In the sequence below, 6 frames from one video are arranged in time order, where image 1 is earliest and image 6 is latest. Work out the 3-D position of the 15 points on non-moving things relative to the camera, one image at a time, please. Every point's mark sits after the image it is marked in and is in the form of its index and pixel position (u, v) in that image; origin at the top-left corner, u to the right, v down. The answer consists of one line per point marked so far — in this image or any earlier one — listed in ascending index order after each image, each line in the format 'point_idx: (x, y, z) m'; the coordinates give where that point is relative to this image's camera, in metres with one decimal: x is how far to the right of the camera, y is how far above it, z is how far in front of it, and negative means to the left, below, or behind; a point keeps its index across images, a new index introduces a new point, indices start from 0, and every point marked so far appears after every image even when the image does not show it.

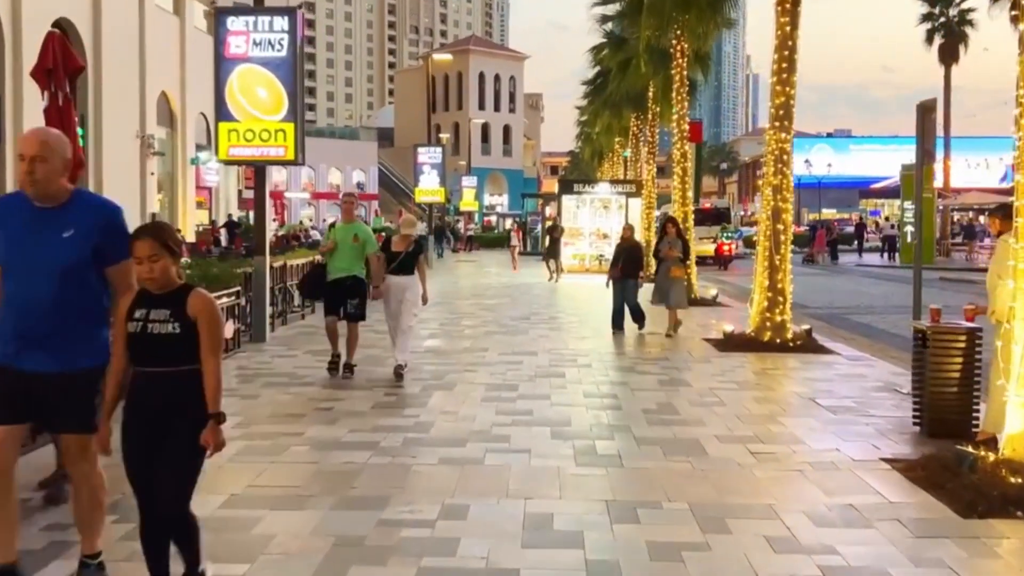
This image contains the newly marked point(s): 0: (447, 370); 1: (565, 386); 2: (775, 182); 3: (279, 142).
0: (-0.8, -1.0, +11.8) m
1: (+0.6, -1.1, +10.6) m
2: (+3.7, +1.5, +14.0) m
3: (-3.3, +2.1, +14.1) m
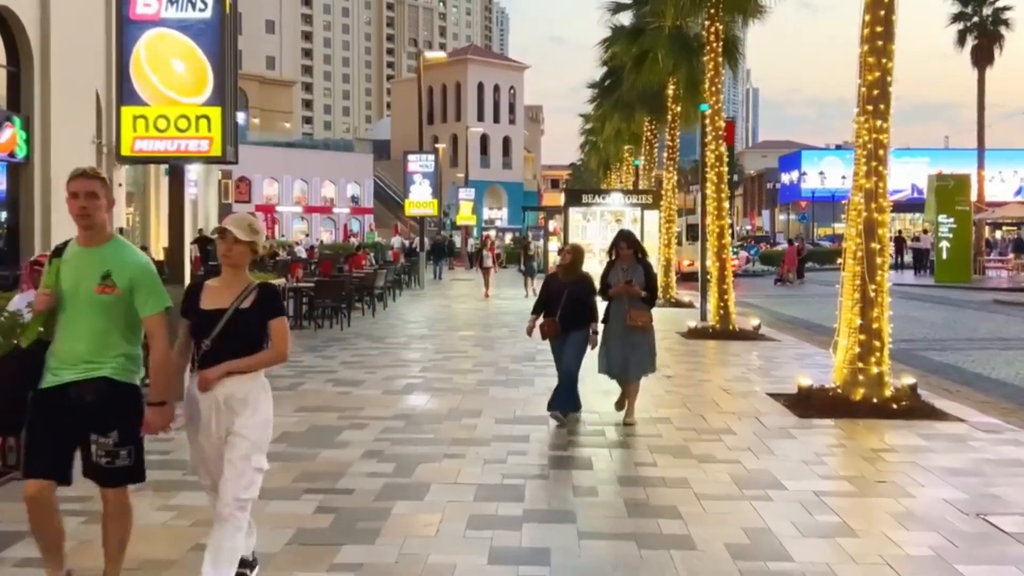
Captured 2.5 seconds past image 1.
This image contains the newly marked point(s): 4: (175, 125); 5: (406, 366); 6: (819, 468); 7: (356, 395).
0: (-0.8, -1.4, +8.1) m
1: (+0.6, -1.4, +7.0) m
2: (+3.7, +1.1, +10.4) m
3: (-3.3, +1.6, +10.5) m
4: (-3.6, +1.7, +10.6) m
5: (-1.5, -1.1, +13.7) m
6: (+2.4, -1.4, +7.9) m
7: (-1.7, -1.2, +11.1) m
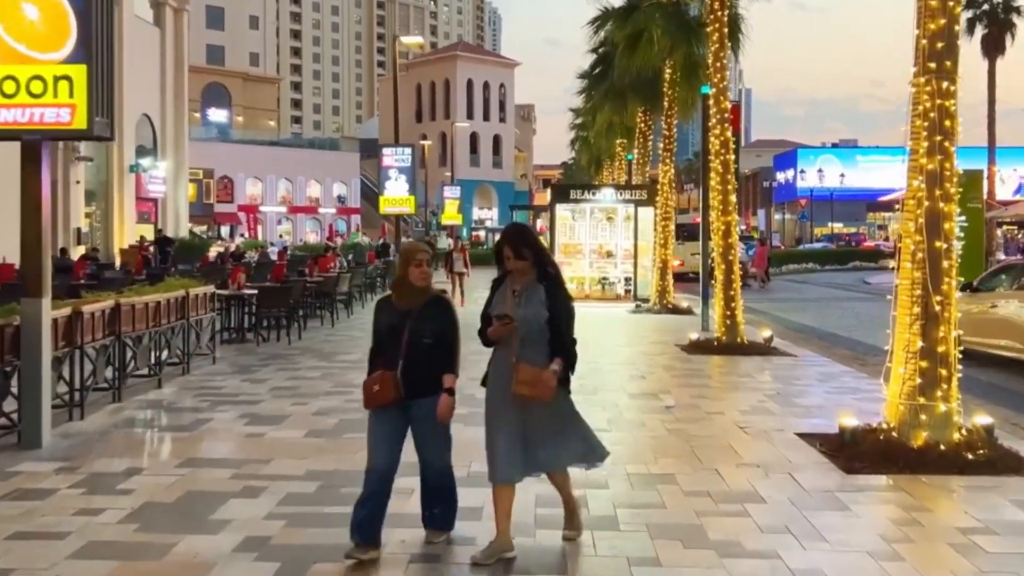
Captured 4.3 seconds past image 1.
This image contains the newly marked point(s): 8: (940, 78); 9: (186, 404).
0: (-1.1, -1.5, +5.7) m
1: (+0.3, -1.5, +4.5) m
2: (+3.3, +1.0, +8.0) m
3: (-3.6, +1.5, +8.0) m
4: (-3.9, +1.6, +8.1) m
5: (-1.8, -1.2, +11.2) m
6: (+2.1, -1.5, +5.4) m
7: (-2.1, -1.3, +8.7) m
8: (+3.4, +1.7, +8.0) m
9: (-3.4, -1.2, +10.5) m
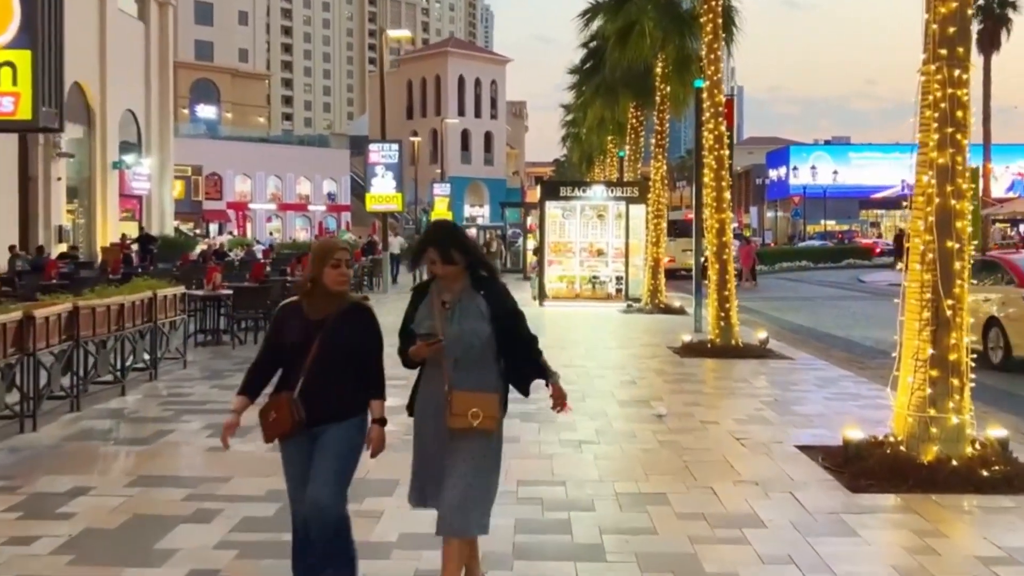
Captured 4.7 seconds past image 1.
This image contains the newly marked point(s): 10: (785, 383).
0: (-1.3, -1.5, +5.1) m
1: (+0.1, -1.6, +4.0) m
2: (+3.2, +0.9, +7.4) m
3: (-3.8, +1.5, +7.4) m
4: (-4.1, +1.6, +7.5) m
5: (-2.0, -1.2, +10.6) m
6: (+2.0, -1.5, +4.9) m
7: (-2.3, -1.3, +8.1) m
8: (+3.3, +1.7, +7.4) m
9: (-3.6, -1.2, +9.9) m
10: (+3.3, -1.1, +12.0) m
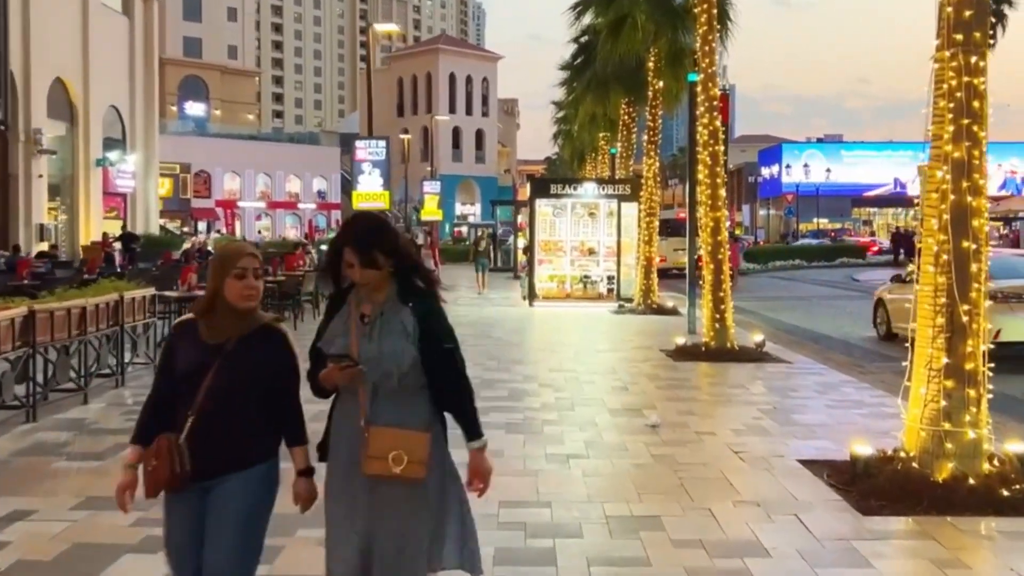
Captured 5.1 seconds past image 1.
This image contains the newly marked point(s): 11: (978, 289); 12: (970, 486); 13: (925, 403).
0: (-1.4, -1.5, +4.5) m
1: (0.0, -1.6, +3.4) m
2: (+3.1, +0.9, +6.9) m
3: (-3.9, +1.5, +6.8) m
4: (-4.2, +1.6, +6.9) m
5: (-2.2, -1.2, +10.0) m
6: (+1.9, -1.6, +4.3) m
7: (-2.4, -1.4, +7.5) m
8: (+3.2, +1.6, +6.9) m
9: (-3.8, -1.3, +9.3) m
10: (+3.1, -1.2, +11.4) m
11: (+3.2, 0.0, +6.8) m
12: (+3.0, -1.3, +6.6) m
13: (+2.9, -0.8, +6.9) m
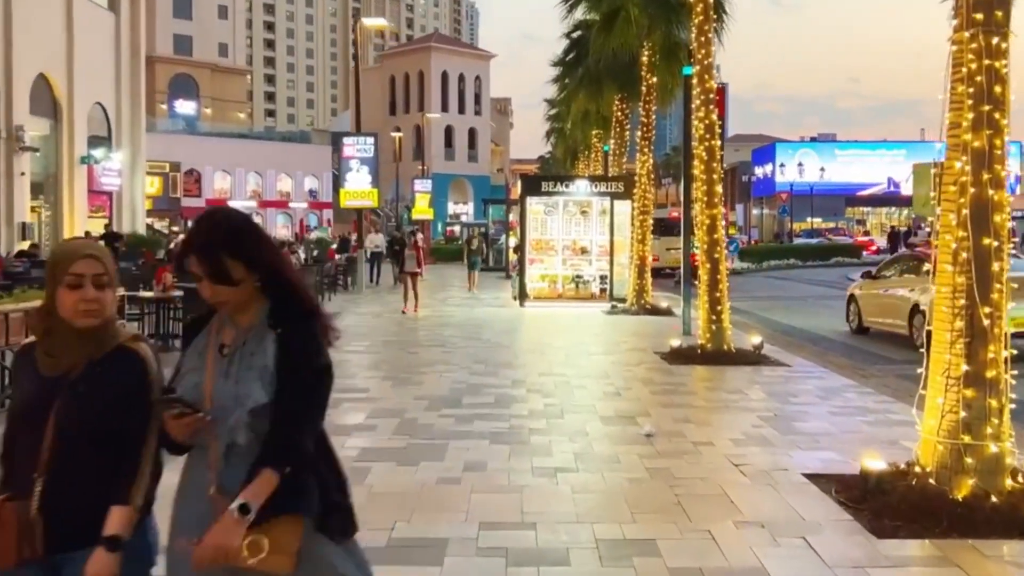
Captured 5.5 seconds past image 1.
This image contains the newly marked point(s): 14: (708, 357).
0: (-1.5, -1.5, +4.0) m
1: (-0.1, -1.6, +2.8) m
2: (+2.9, +0.9, +6.3) m
3: (-4.0, +1.5, +6.2) m
4: (-4.3, +1.6, +6.3) m
5: (-2.3, -1.2, +9.5) m
6: (+1.8, -1.6, +3.8) m
7: (-2.5, -1.4, +6.9) m
8: (+3.0, +1.6, +6.4) m
9: (-3.9, -1.3, +8.7) m
10: (+3.0, -1.2, +10.9) m
11: (+3.1, 0.0, +6.3) m
12: (+2.9, -1.3, +6.0) m
13: (+2.7, -0.8, +6.3) m
14: (+2.7, -0.9, +13.7) m
